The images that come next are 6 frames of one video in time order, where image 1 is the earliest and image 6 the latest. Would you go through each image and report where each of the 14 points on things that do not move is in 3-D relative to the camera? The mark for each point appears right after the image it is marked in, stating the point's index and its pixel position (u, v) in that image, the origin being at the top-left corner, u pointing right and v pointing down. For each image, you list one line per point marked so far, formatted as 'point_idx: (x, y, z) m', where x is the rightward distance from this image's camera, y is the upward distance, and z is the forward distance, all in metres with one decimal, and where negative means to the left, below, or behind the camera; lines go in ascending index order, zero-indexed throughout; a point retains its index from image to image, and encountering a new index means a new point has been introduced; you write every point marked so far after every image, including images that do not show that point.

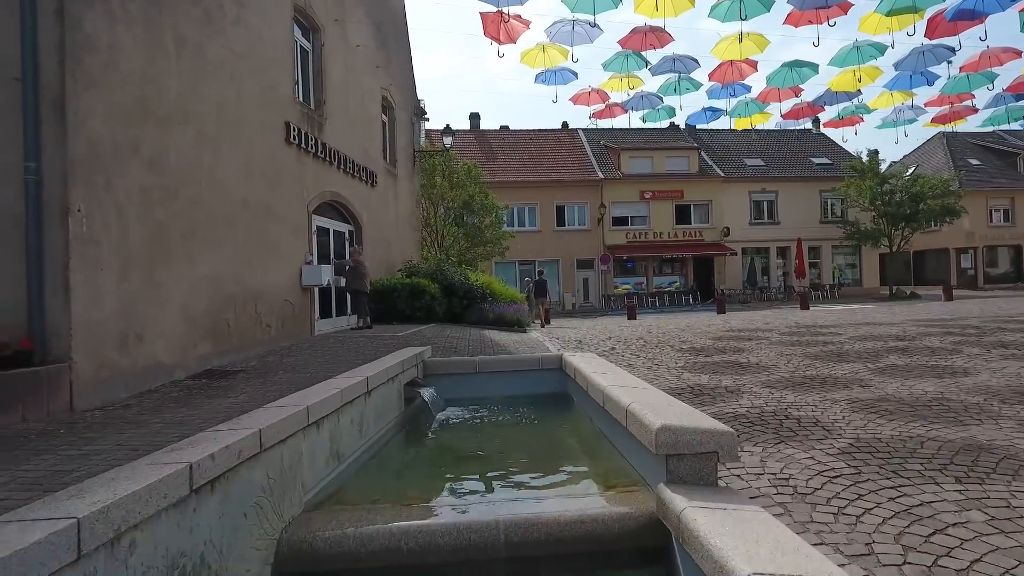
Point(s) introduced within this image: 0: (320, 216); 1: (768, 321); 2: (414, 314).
0: (-3.3, +1.2, +10.8) m
1: (+5.5, -0.7, +13.7) m
2: (-2.0, -0.6, +12.8) m
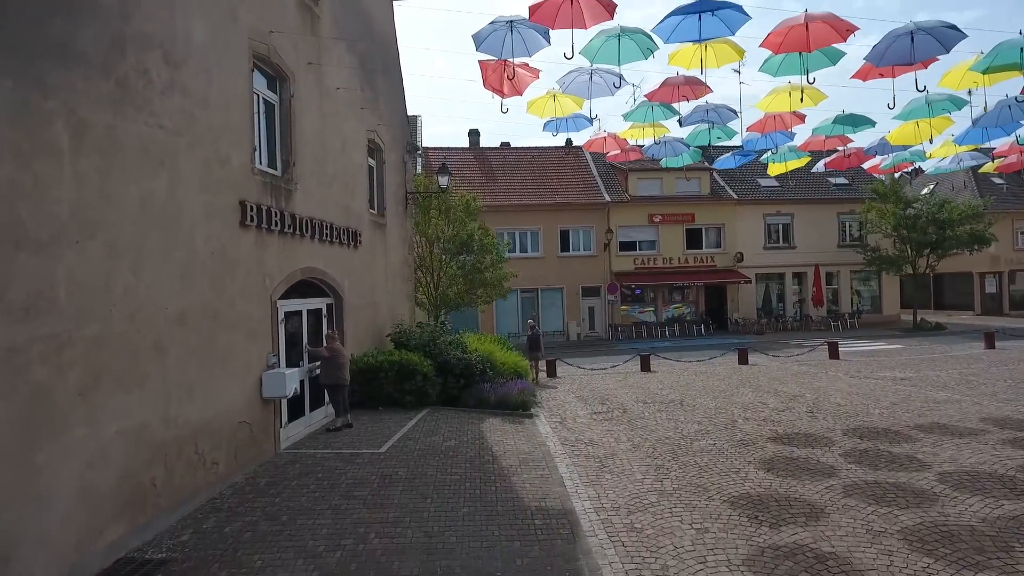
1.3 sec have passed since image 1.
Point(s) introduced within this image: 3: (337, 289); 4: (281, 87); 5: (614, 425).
0: (-3.2, -0.2, +9.1) m
1: (+5.6, -2.1, +12.0) m
2: (-1.9, -1.9, +11.0) m
3: (-2.9, 0.0, +10.6) m
4: (-3.3, +2.8, +9.0) m
5: (+1.7, -2.3, +10.4) m
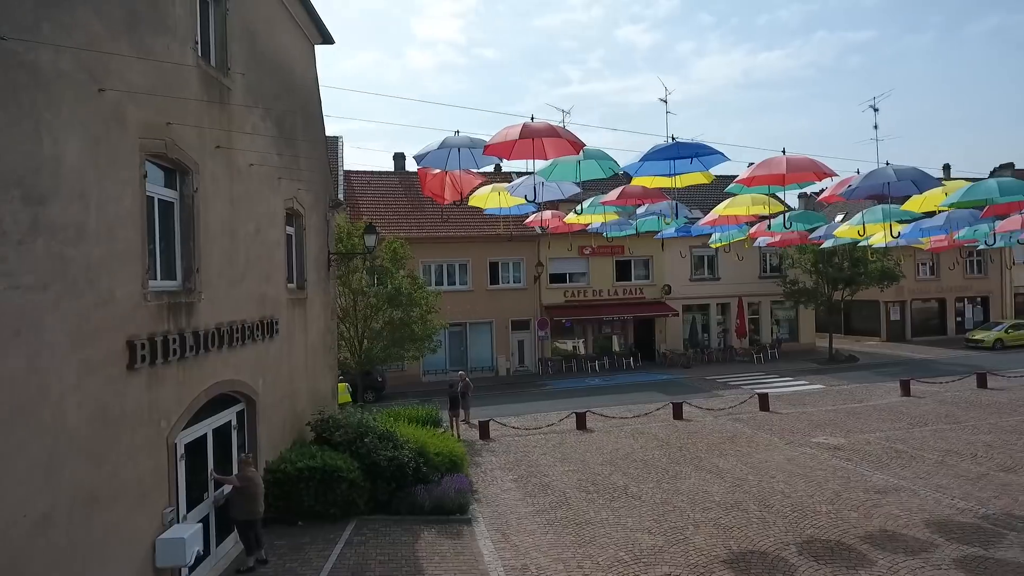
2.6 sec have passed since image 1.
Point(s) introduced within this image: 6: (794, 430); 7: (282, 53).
0: (-3.9, -1.7, +7.8) m
1: (+4.4, -3.7, +11.8) m
2: (-2.9, -3.5, +9.9) m
3: (-3.9, -1.6, +9.4) m
4: (-4.0, +1.3, +7.6) m
5: (+0.7, -3.8, +9.7) m
6: (+7.1, -3.6, +15.9) m
7: (-4.1, +4.2, +11.3) m
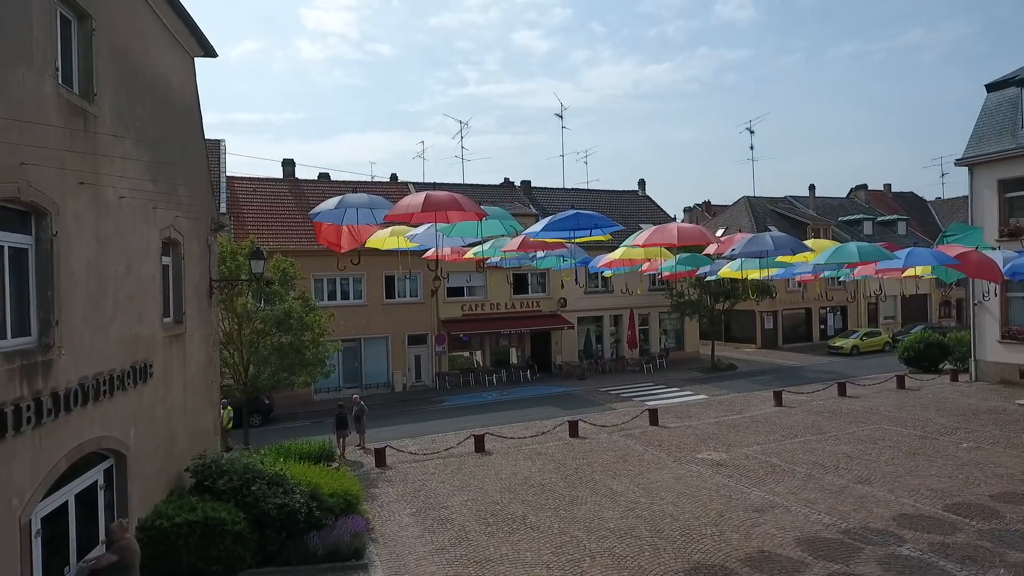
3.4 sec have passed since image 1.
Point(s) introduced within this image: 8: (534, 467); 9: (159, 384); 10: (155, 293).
0: (-5.1, -2.3, +7.0) m
1: (+2.5, -4.3, +12.2) m
2: (-4.4, -4.1, +9.2) m
3: (-5.3, -2.2, +8.5) m
4: (-5.1, +0.7, +6.8) m
5: (-0.8, -4.4, +9.6) m
6: (+4.5, -4.2, +16.8) m
7: (-5.9, +3.6, +10.4) m
8: (+0.5, -4.4, +15.5) m
9: (-5.7, -1.6, +10.2) m
10: (-5.6, -0.1, +10.0) m
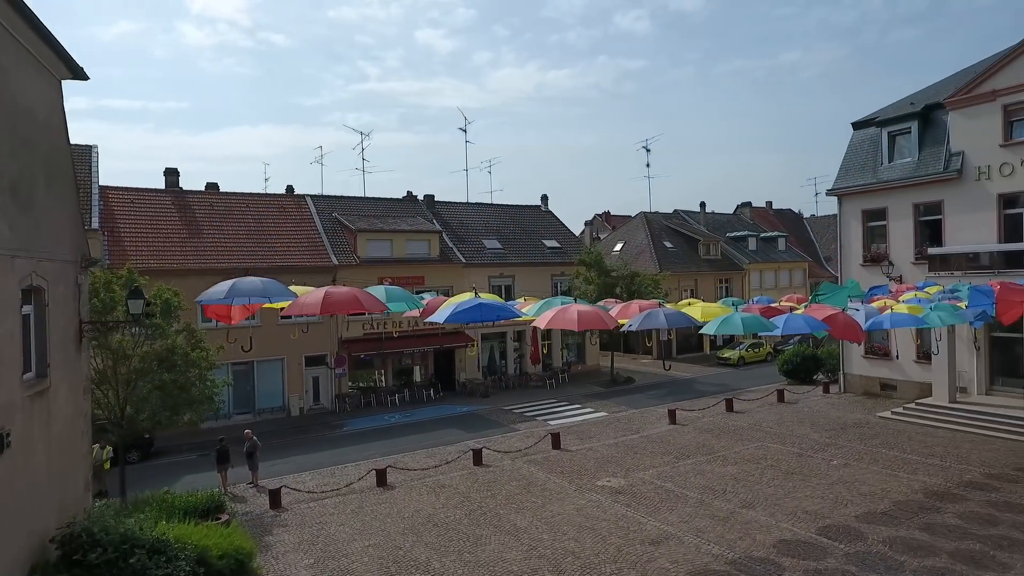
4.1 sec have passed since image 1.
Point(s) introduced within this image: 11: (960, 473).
0: (-6.1, -3.2, +6.1) m
1: (+0.6, -5.1, +12.4) m
2: (-5.8, -4.9, +8.4) m
3: (-6.5, -3.0, +7.6) m
4: (-6.1, -0.1, +5.9) m
5: (-2.2, -5.3, +9.3) m
6: (+1.9, -5.0, +17.2) m
7: (-7.4, +2.8, +9.4) m
8: (-1.8, -5.2, +15.4) m
9: (-7.1, -2.4, +9.1) m
10: (-7.1, -0.9, +9.0) m
11: (+10.7, -4.4, +15.2) m
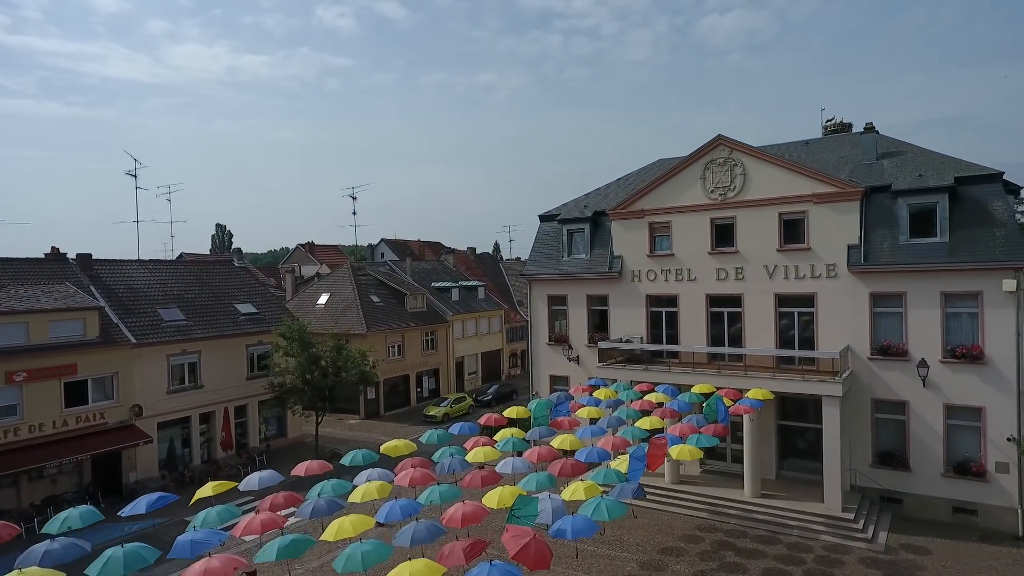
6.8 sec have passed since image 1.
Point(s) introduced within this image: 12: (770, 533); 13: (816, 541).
0: (-8.0, -6.6, +2.2) m
1: (-4.7, -8.5, +10.9) m
2: (-8.7, -8.4, +4.5) m
3: (-9.1, -6.5, +3.4) m
4: (-8.0, -3.6, +2.1) m
5: (-6.0, -8.7, +6.8) m
6: (-5.7, -8.4, +15.8) m
7: (-10.6, -0.7, +4.6) m
8: (-8.2, -8.6, +12.4) m
9: (-10.3, -5.8, +4.5) m
10: (-10.2, -4.3, +4.4) m
11: (+3.1, -7.7, +17.8) m
12: (+7.9, -7.4, +19.2) m
13: (+8.9, -7.4, +18.6) m
